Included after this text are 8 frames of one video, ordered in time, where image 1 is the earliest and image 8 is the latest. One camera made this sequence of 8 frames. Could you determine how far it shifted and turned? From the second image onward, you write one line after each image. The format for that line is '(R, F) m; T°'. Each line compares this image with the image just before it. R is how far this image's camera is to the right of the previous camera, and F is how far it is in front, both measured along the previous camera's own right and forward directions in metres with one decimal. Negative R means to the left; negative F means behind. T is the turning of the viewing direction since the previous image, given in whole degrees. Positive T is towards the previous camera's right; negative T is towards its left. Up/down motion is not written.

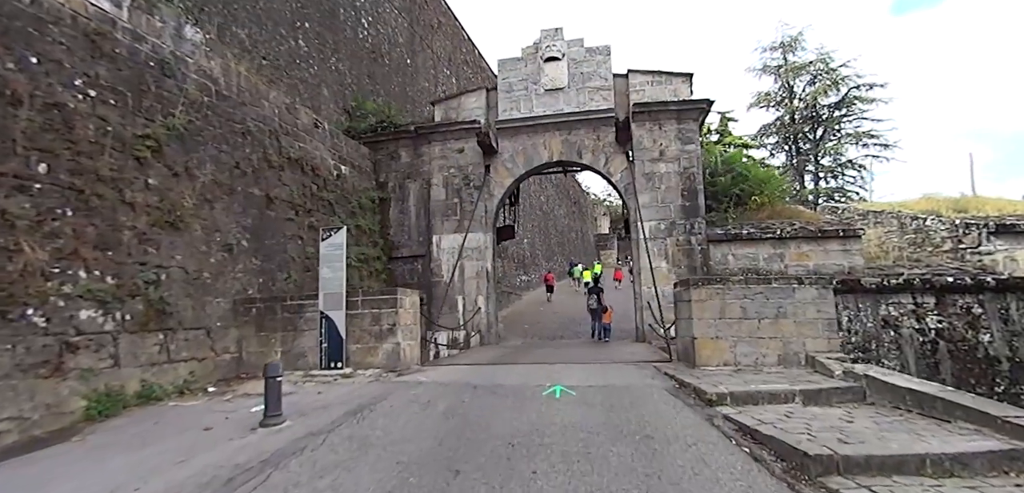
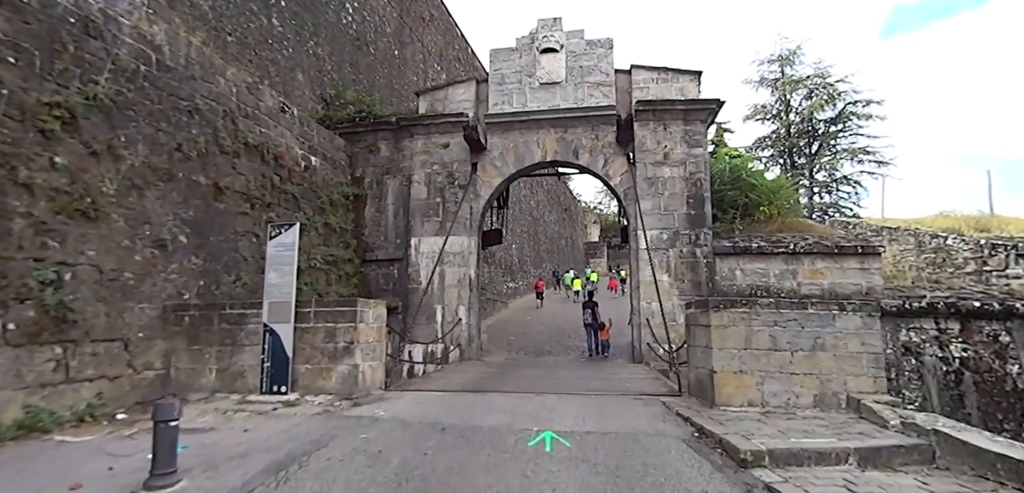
(0.0, +0.9) m; +1°
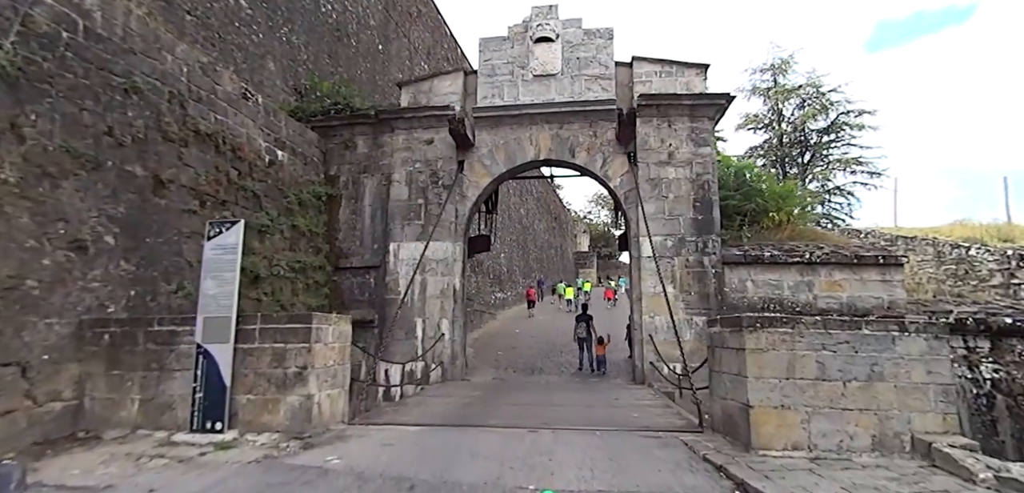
(0.0, +0.8) m; +1°
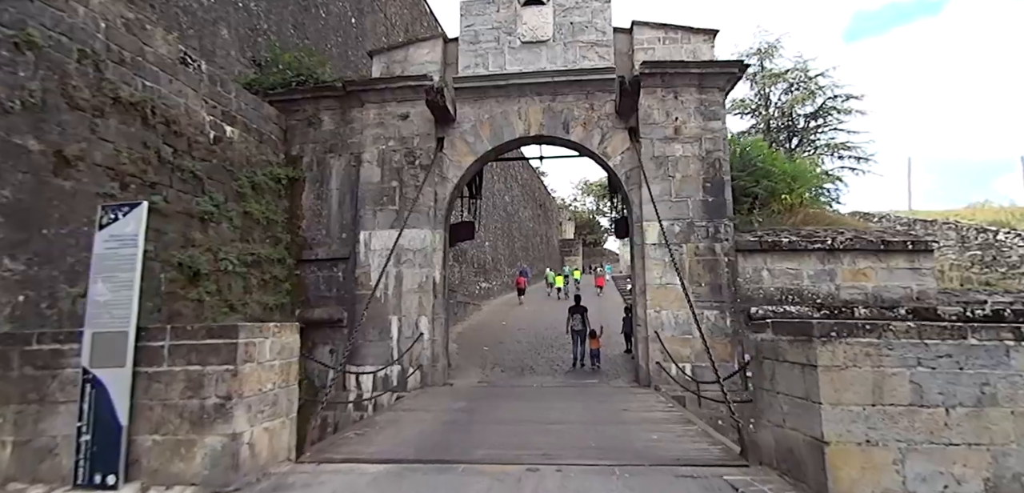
(0.0, +0.9) m; +2°
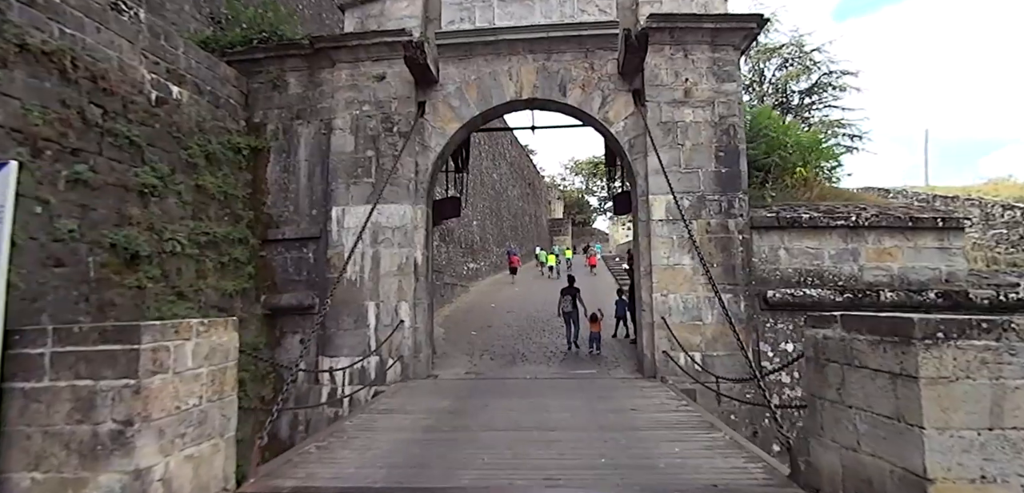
(0.0, +0.7) m; +1°
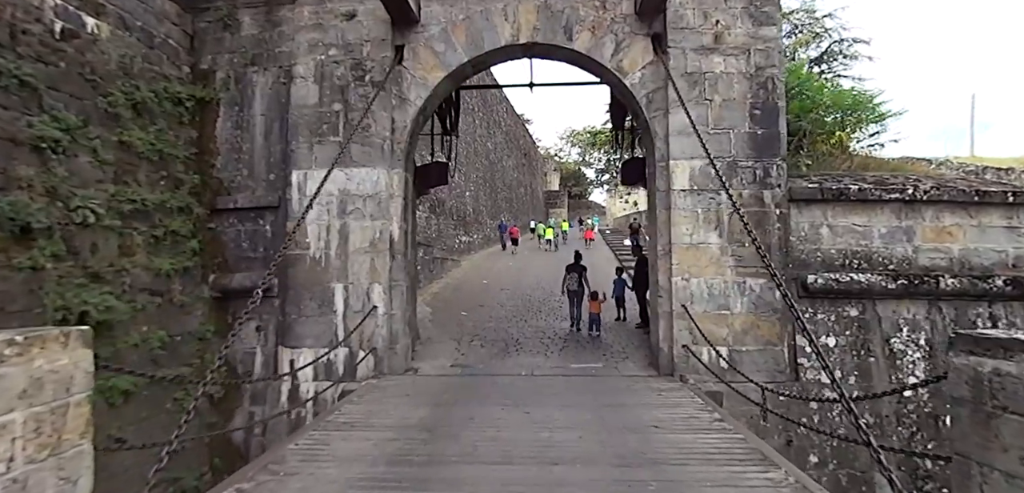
(0.0, +0.9) m; +1°
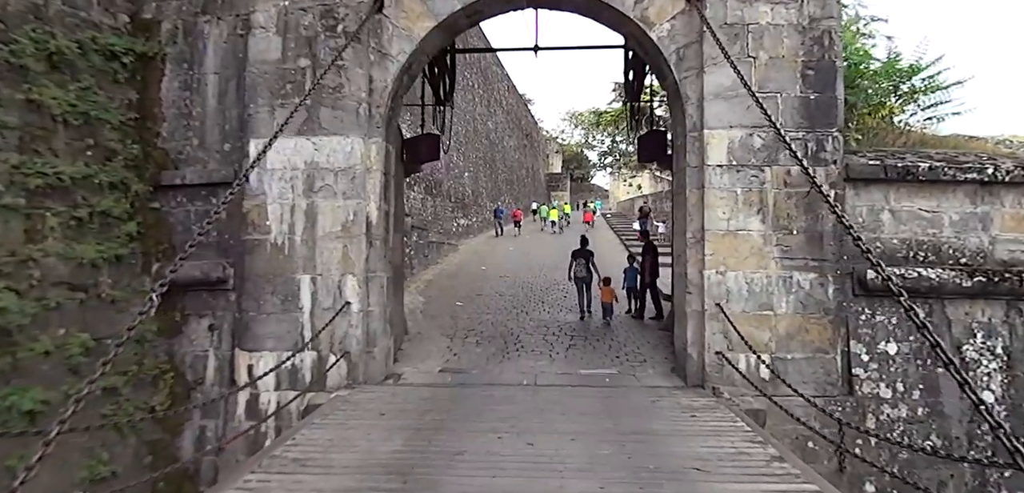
(0.0, +0.8) m; 0°
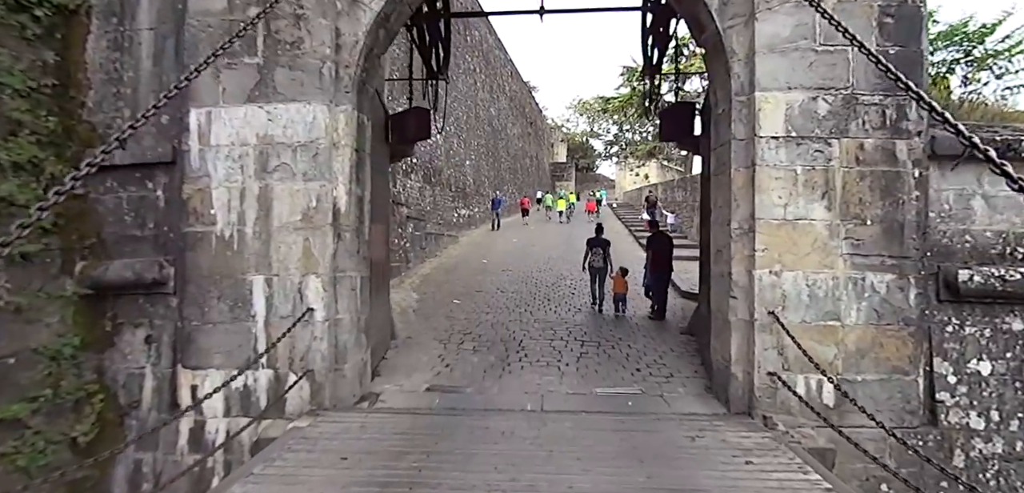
(0.0, +0.8) m; -1°
